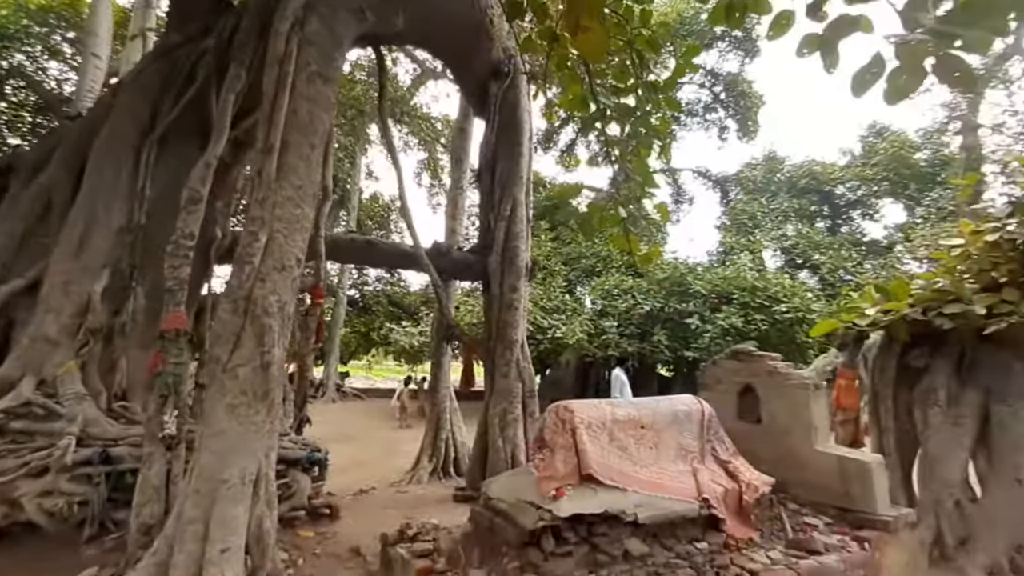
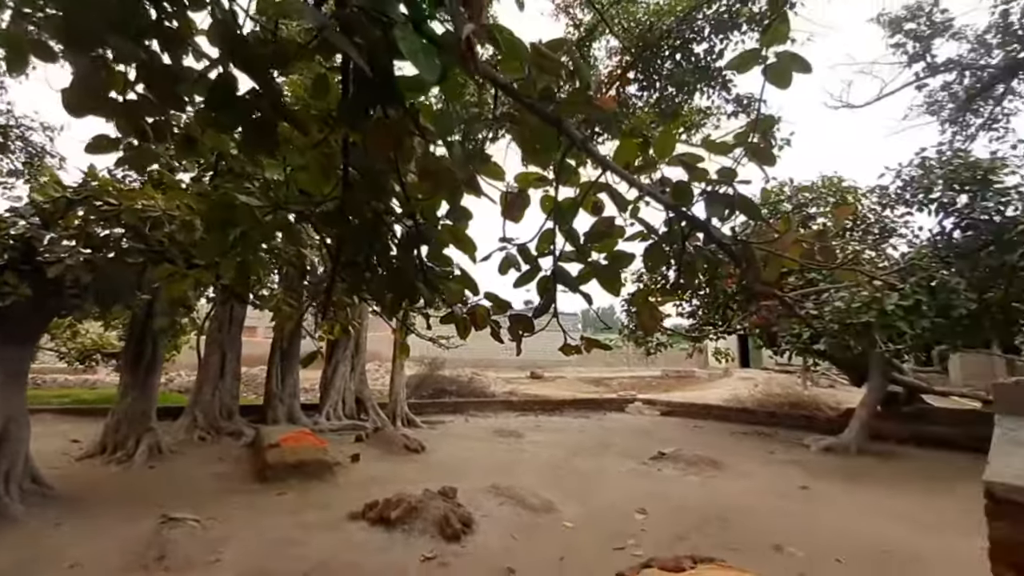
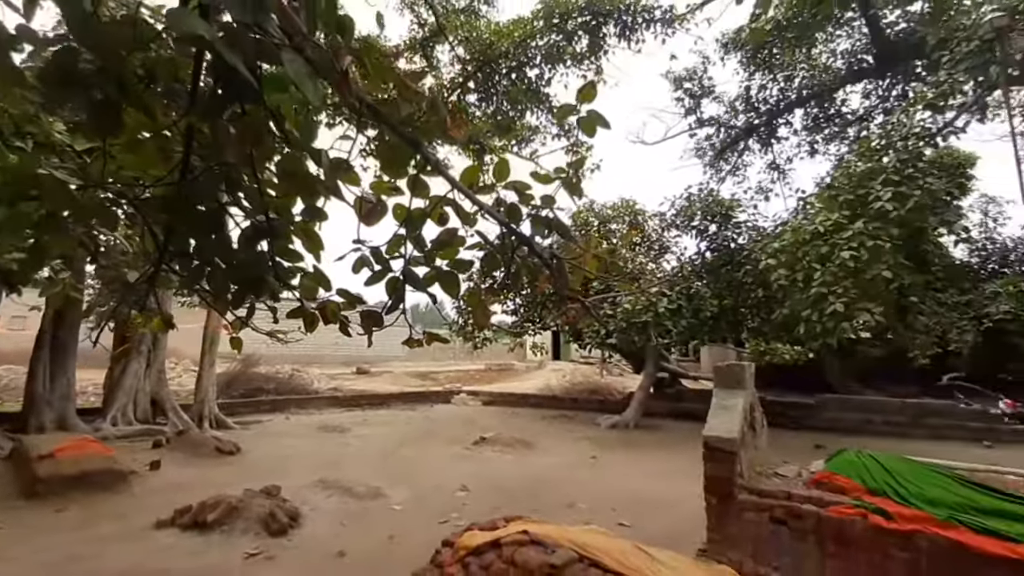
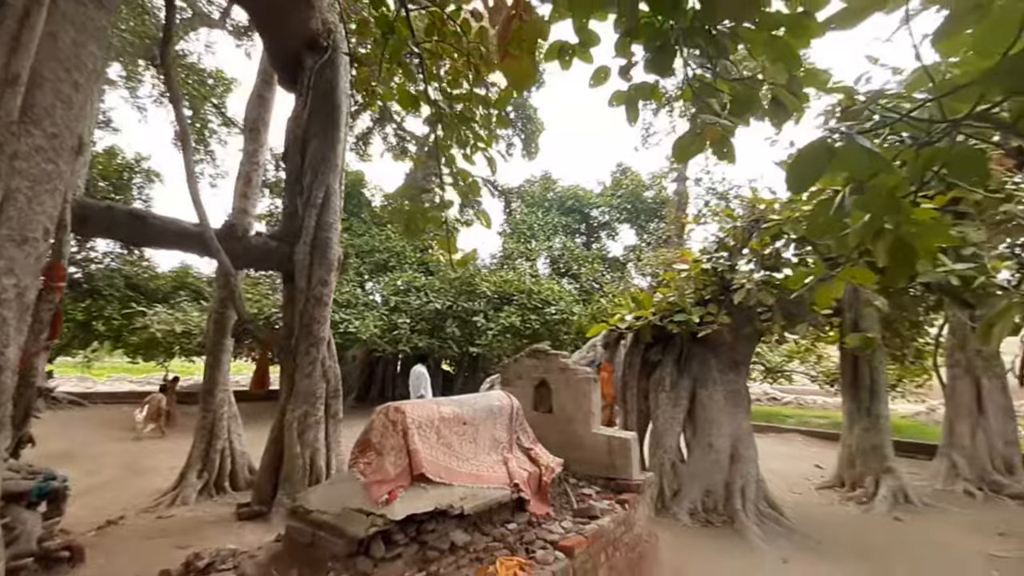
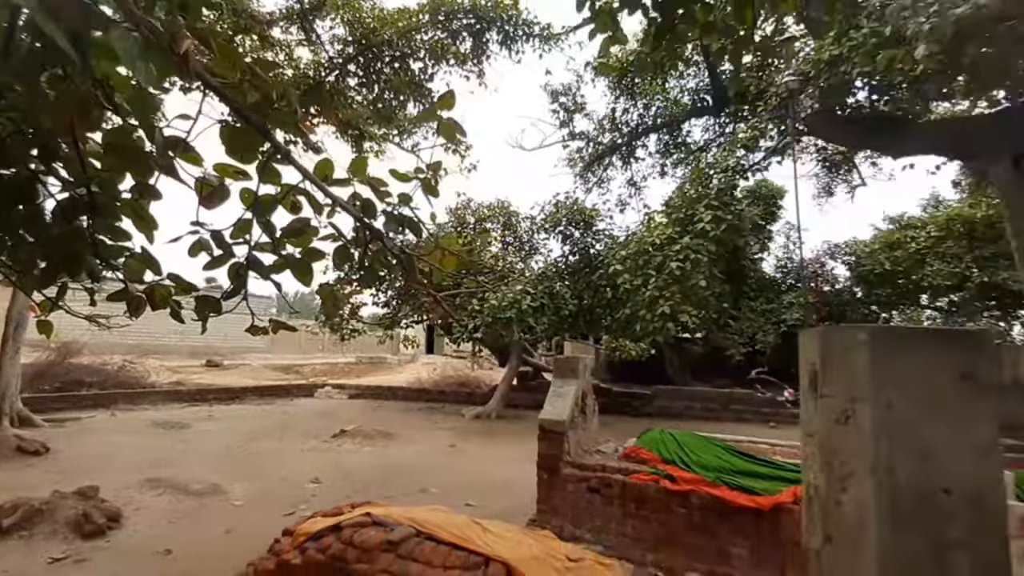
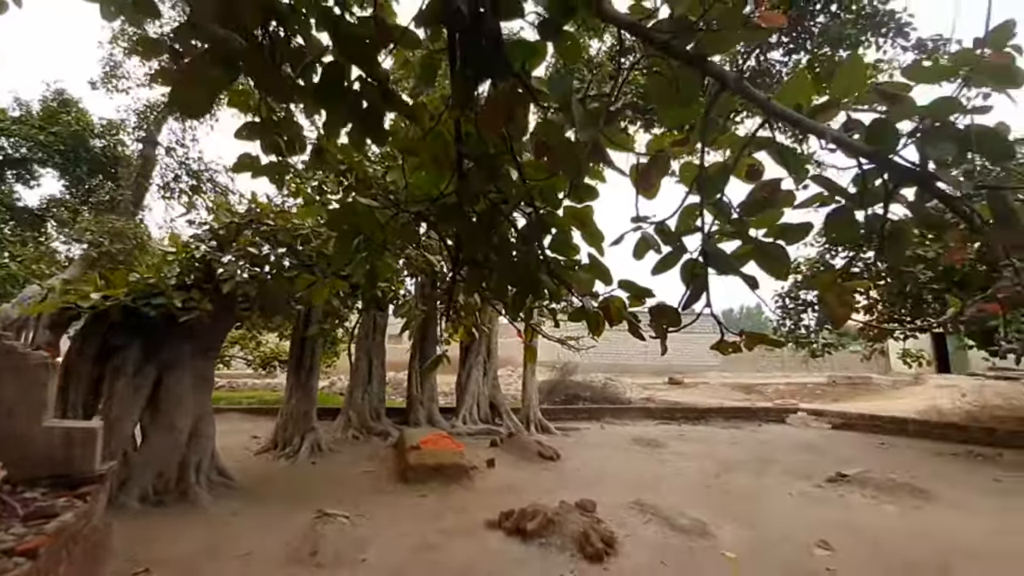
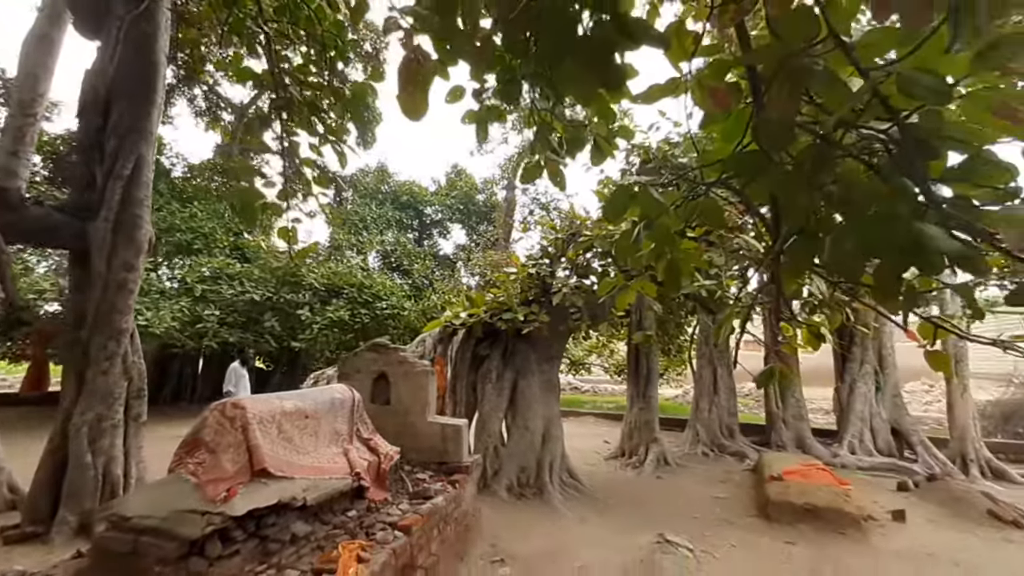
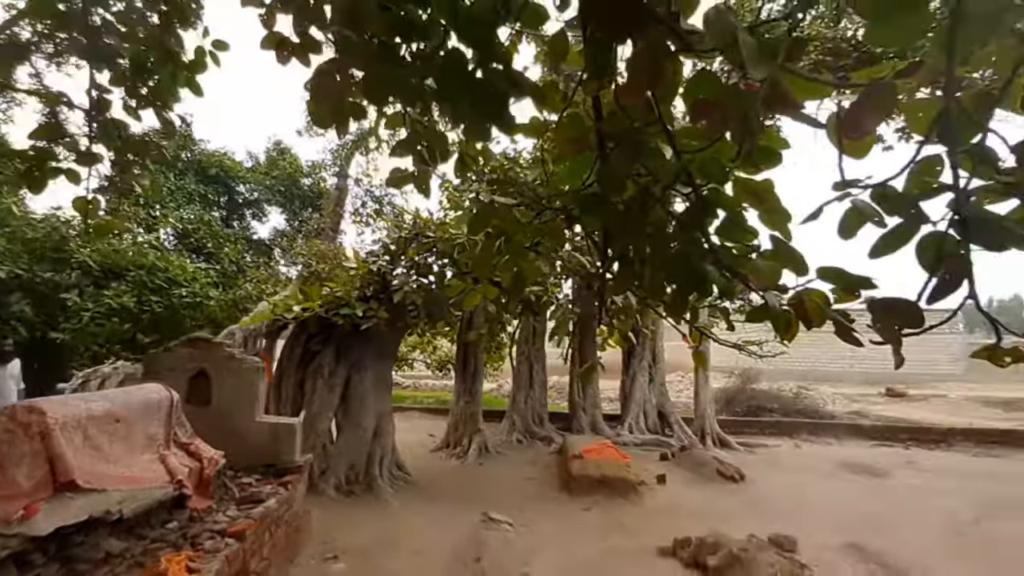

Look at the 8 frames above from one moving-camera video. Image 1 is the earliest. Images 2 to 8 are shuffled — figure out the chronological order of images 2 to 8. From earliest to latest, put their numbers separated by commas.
4, 7, 8, 6, 2, 3, 5
